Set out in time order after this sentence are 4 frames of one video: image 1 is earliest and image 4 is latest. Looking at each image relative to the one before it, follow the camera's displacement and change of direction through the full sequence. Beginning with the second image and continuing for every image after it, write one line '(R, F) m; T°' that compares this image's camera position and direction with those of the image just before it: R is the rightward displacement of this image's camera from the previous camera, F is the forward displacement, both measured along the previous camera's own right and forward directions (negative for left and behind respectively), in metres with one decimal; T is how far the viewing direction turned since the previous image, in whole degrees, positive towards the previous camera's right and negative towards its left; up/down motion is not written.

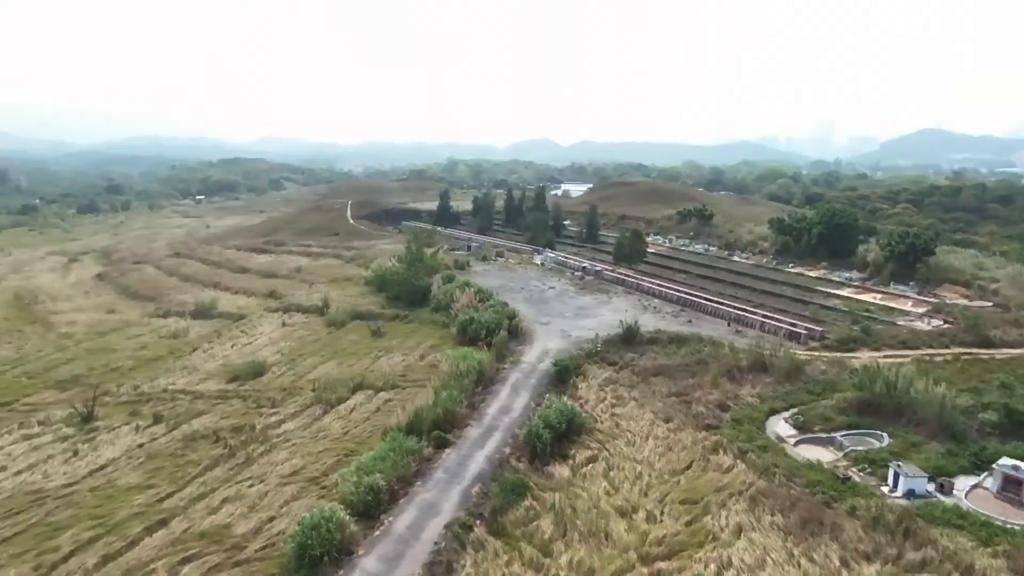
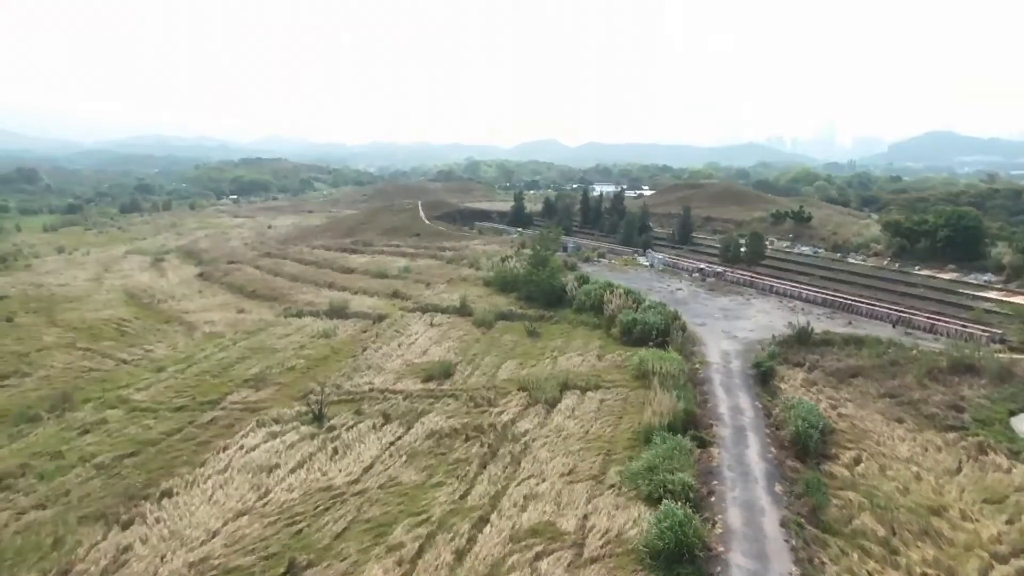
(-7.3, -0.2) m; 0°
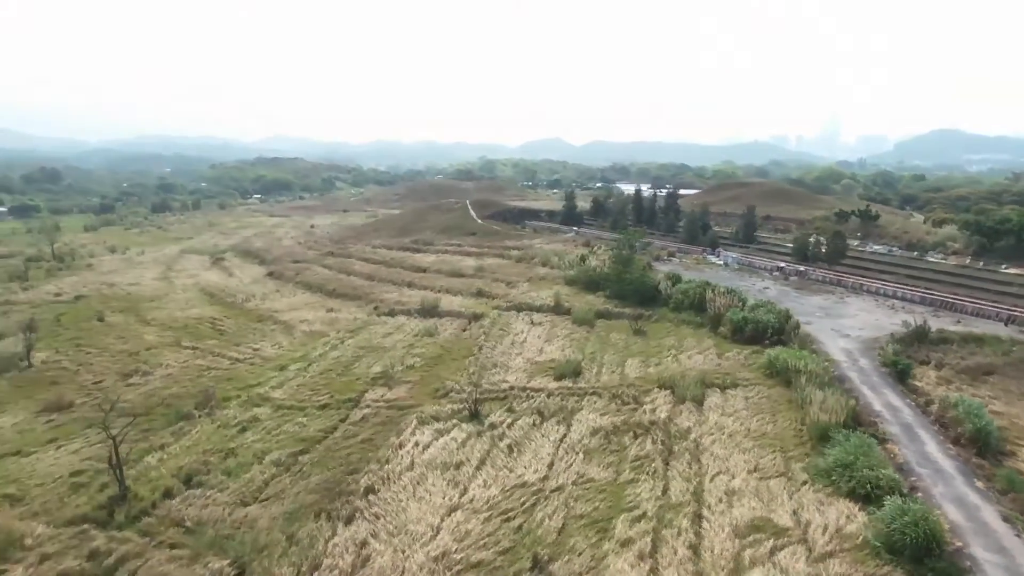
(-5.0, -0.2) m; 0°
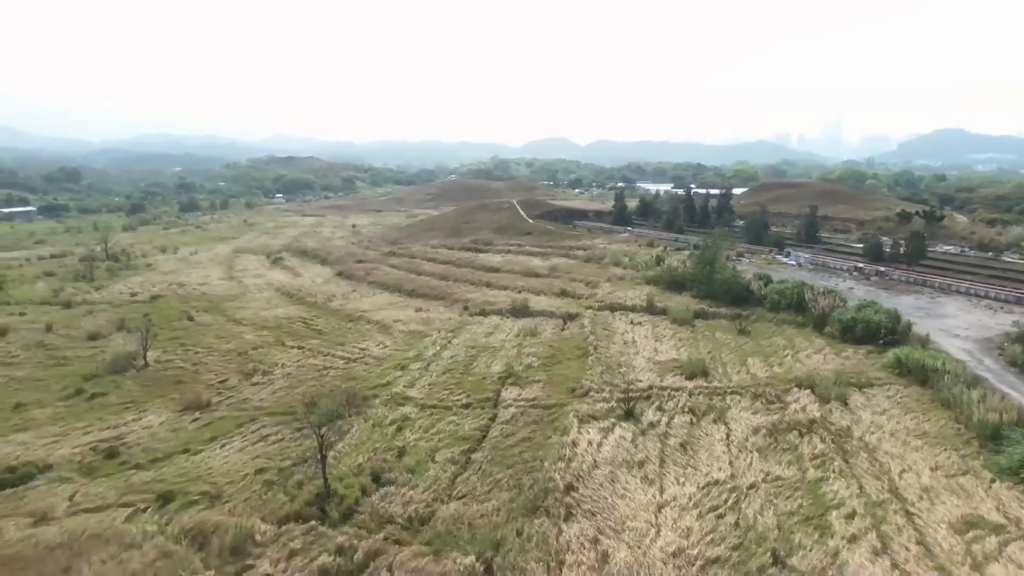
(-5.1, -0.3) m; 0°
